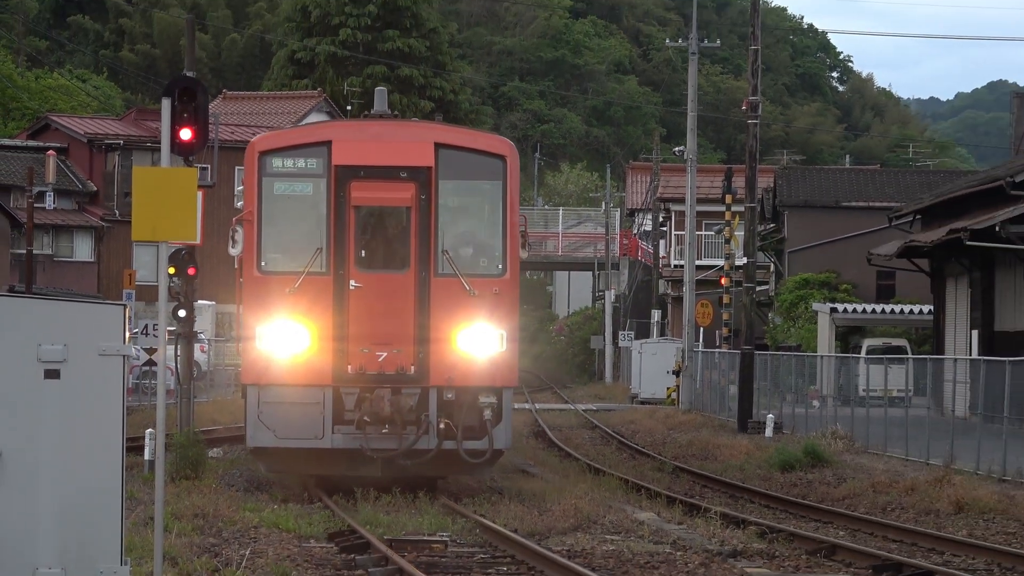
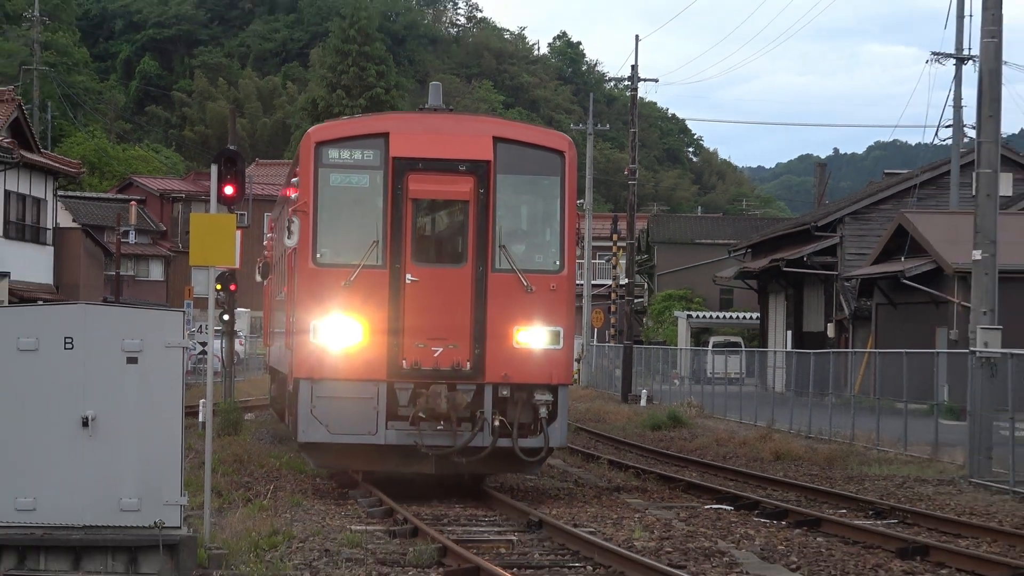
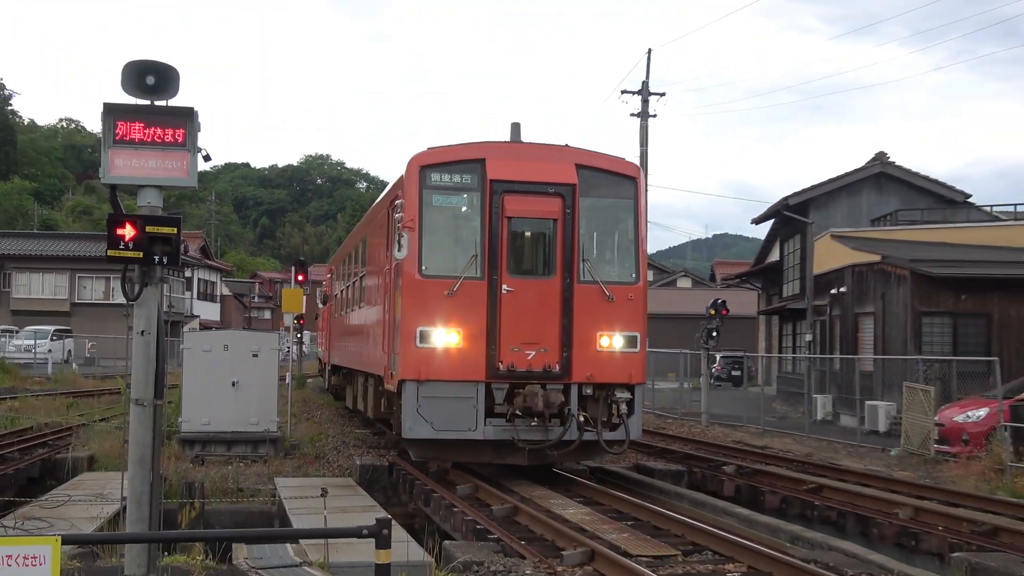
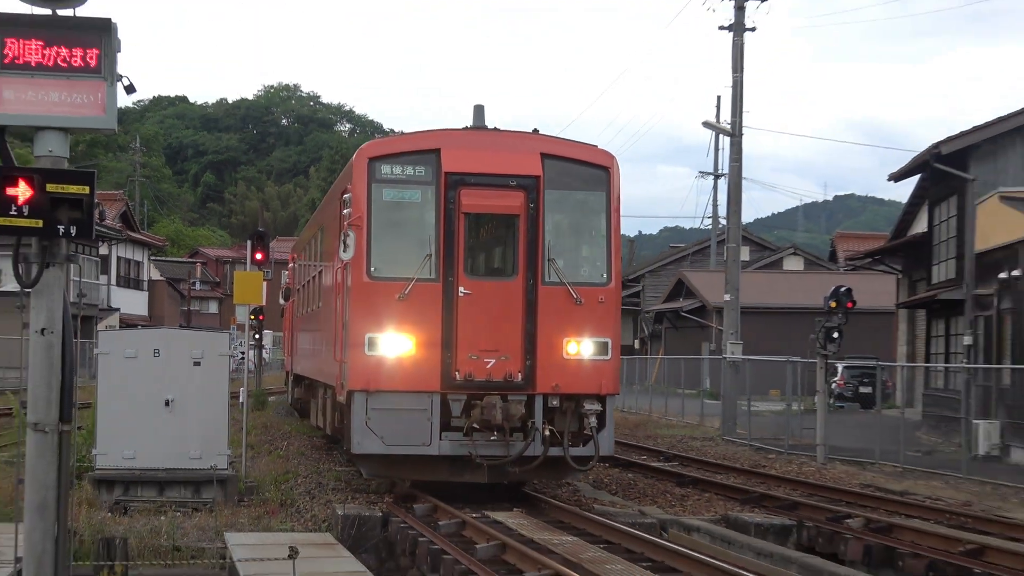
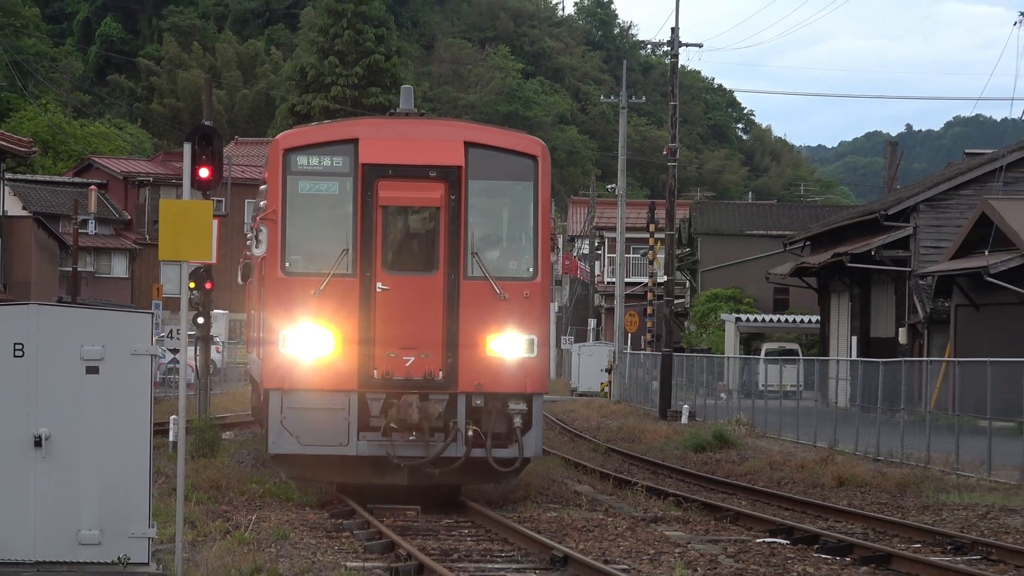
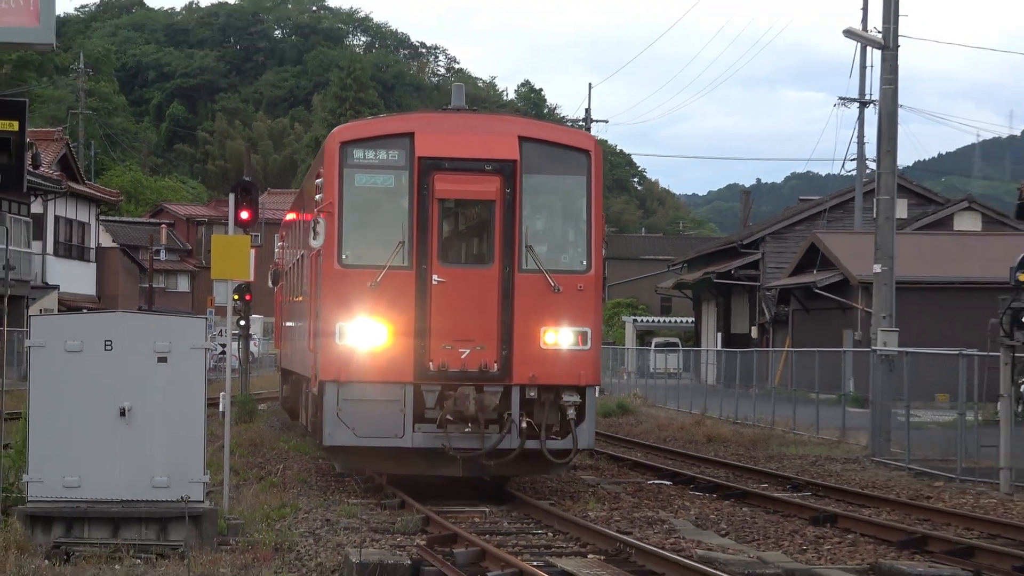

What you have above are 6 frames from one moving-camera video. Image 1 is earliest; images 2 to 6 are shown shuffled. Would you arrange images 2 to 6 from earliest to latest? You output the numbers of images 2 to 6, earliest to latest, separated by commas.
5, 2, 6, 4, 3
